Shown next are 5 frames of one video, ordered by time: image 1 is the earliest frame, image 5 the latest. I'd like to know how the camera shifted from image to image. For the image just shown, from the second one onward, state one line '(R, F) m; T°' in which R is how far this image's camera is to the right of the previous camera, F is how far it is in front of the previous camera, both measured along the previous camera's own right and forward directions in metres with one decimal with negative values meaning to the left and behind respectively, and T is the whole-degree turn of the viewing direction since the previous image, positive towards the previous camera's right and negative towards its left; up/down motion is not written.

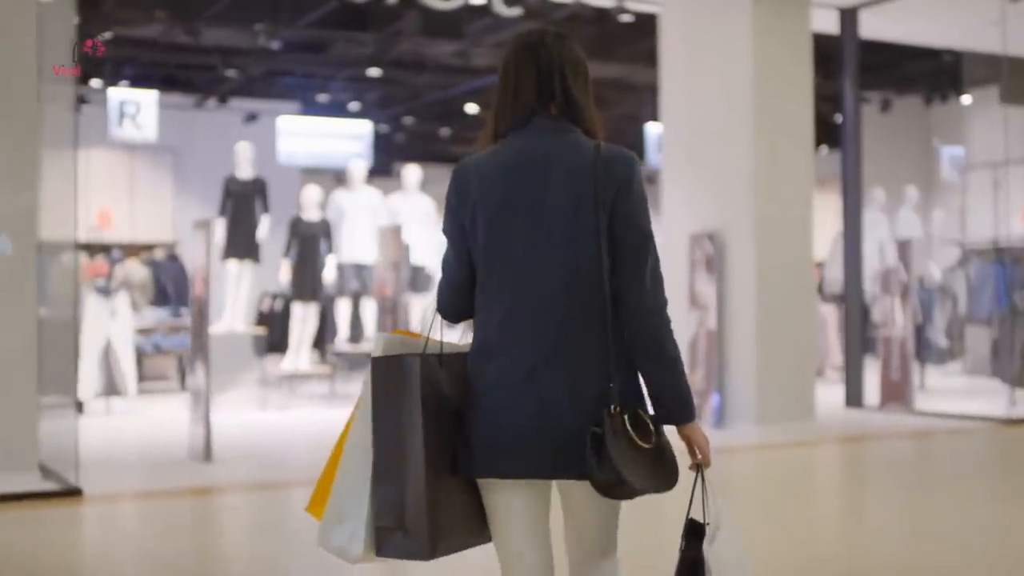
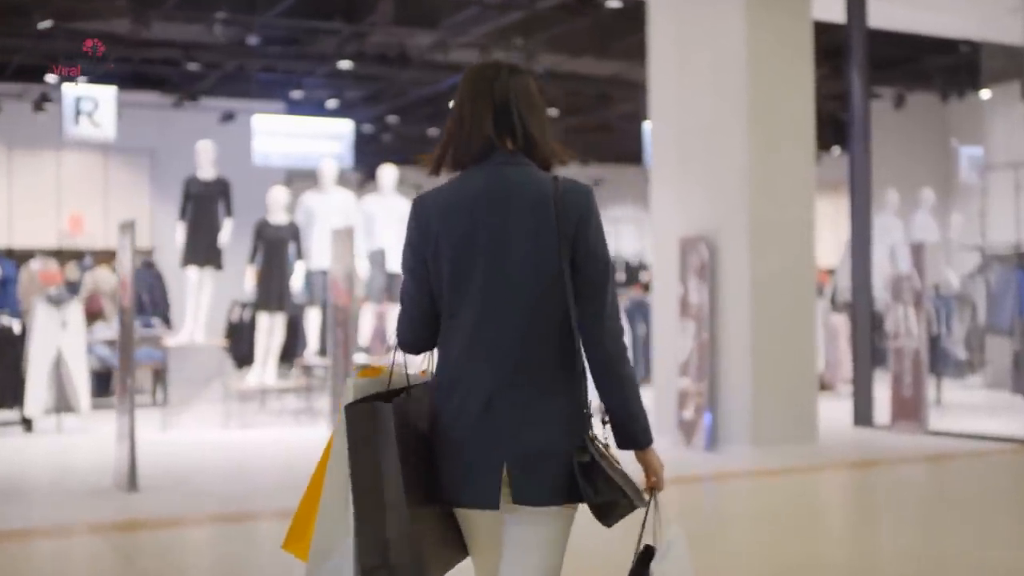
(+0.2, +0.5) m; -1°
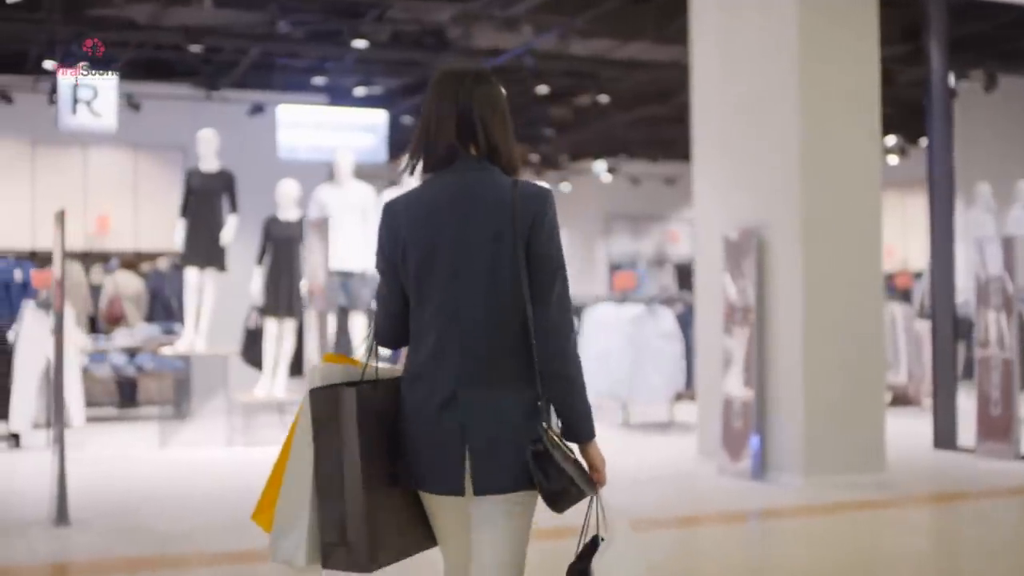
(+0.3, +0.7) m; -4°
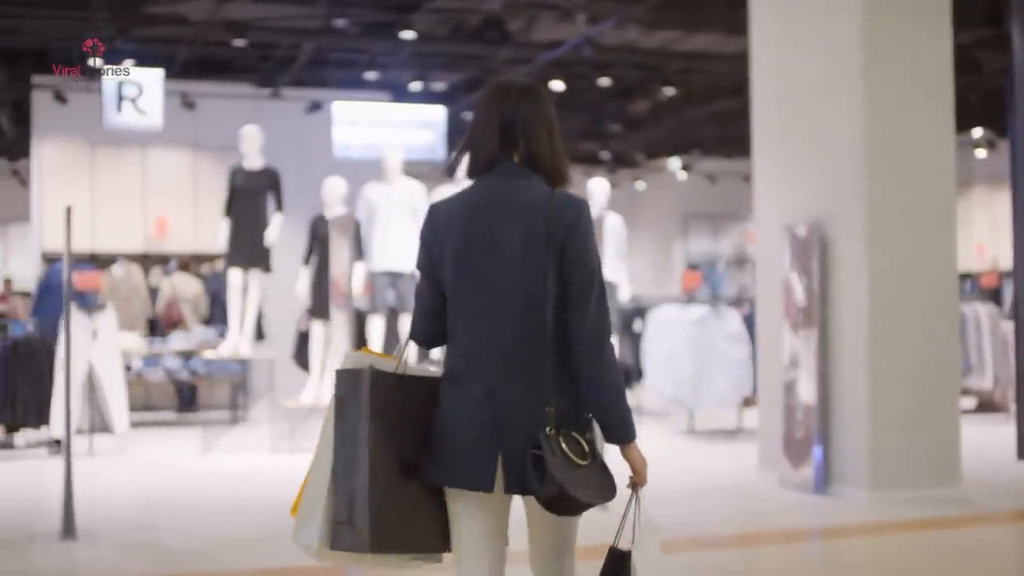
(+0.1, +0.3) m; -4°
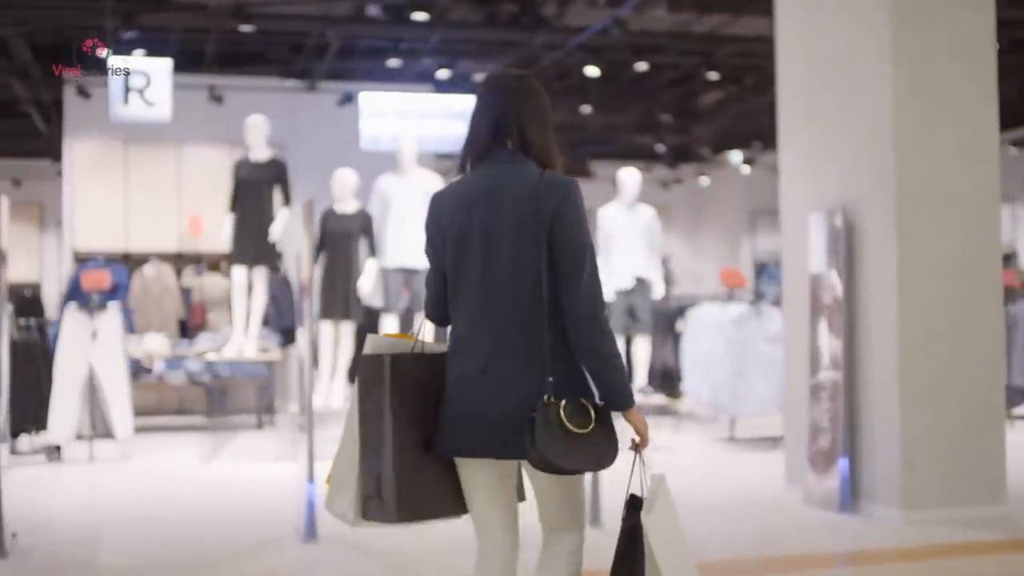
(+0.3, +0.4) m; -4°
